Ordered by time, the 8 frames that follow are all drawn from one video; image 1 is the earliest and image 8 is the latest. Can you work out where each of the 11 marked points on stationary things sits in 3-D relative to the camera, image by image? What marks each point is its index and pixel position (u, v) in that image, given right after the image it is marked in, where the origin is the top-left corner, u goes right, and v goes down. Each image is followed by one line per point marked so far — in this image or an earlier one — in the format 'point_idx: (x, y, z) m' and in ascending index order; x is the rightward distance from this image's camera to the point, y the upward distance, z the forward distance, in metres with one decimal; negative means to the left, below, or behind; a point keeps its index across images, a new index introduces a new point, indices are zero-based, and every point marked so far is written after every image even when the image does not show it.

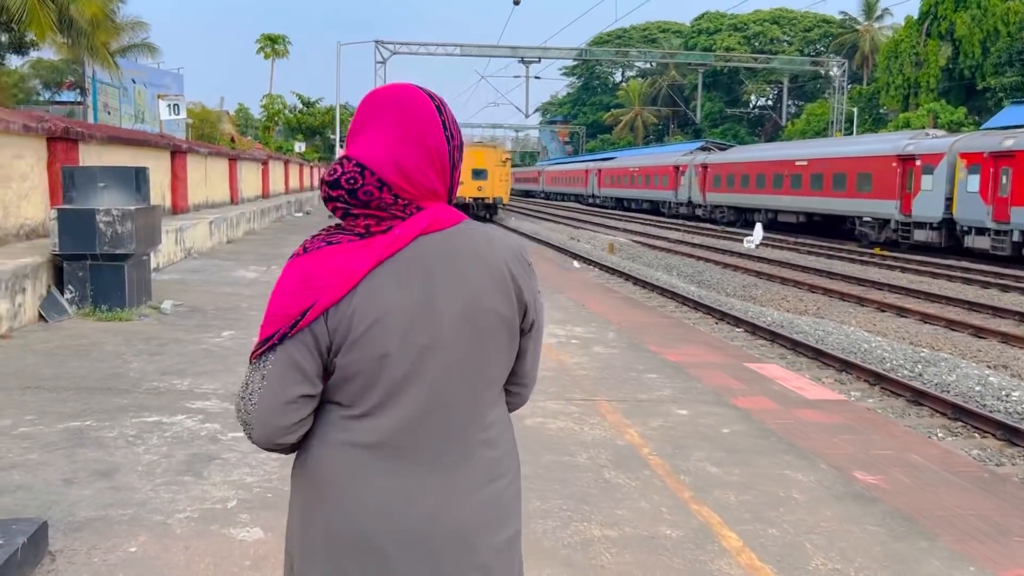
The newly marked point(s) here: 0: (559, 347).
0: (+0.4, -0.5, +7.5) m
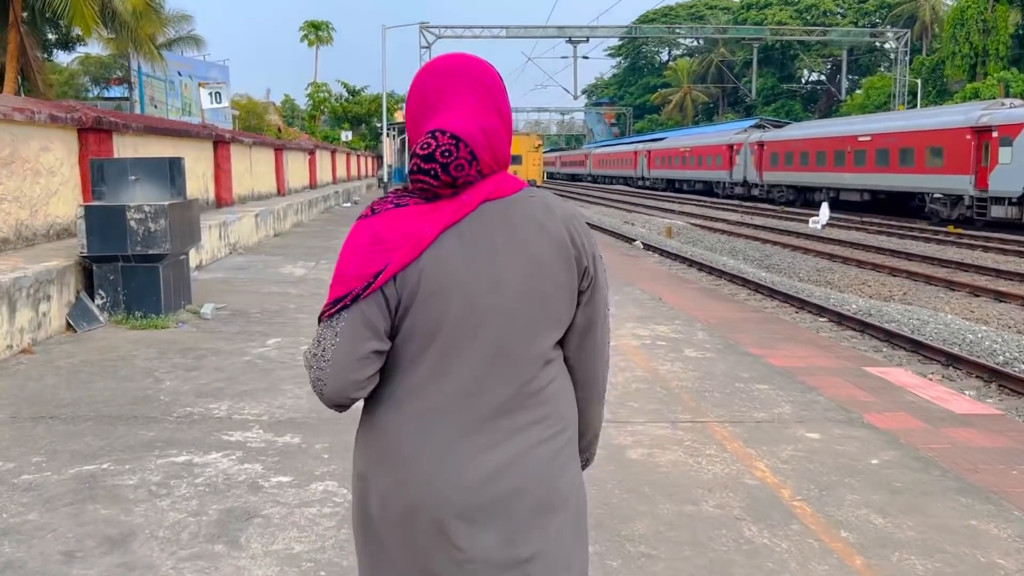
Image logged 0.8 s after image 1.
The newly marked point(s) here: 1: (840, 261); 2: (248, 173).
0: (+1.0, -0.5, +6.5) m
1: (+7.2, +0.6, +19.0) m
2: (-5.1, +2.2, +16.6) m
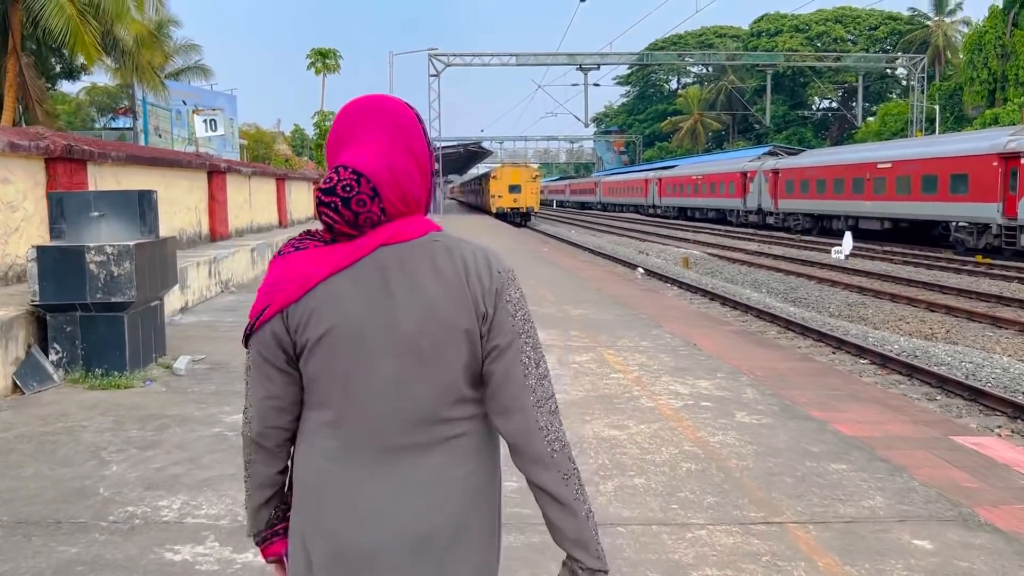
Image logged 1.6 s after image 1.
0: (+1.1, -0.8, +5.6) m
1: (+7.5, -0.1, +18.0) m
2: (-4.9, +1.5, +15.8) m
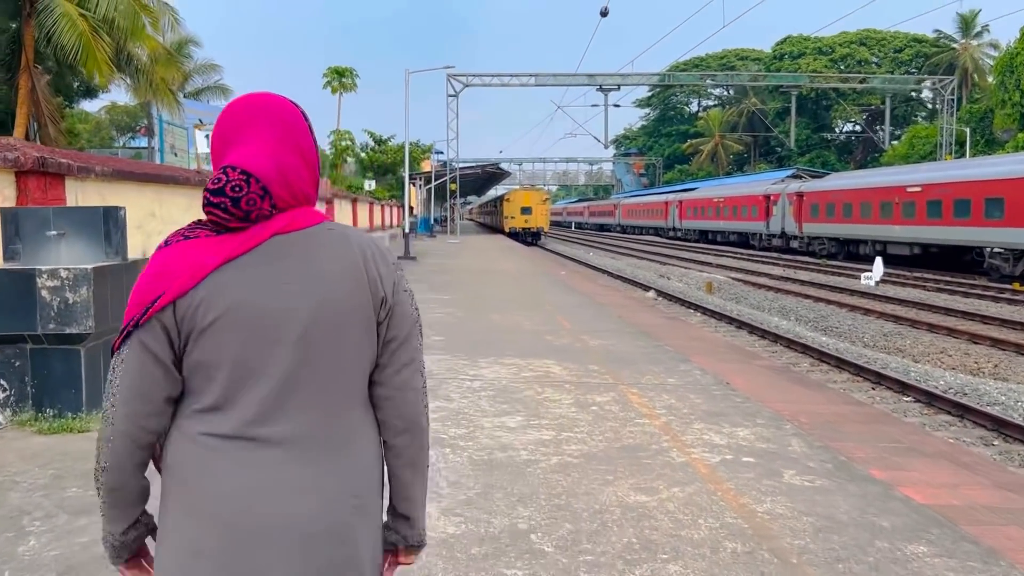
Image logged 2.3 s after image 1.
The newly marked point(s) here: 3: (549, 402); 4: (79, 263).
0: (+1.2, -1.0, +4.8) m
1: (+7.8, -0.7, +17.1) m
2: (-4.6, +1.1, +15.1) m
3: (+0.3, -0.8, +6.4) m
4: (-2.7, +0.2, +5.4) m
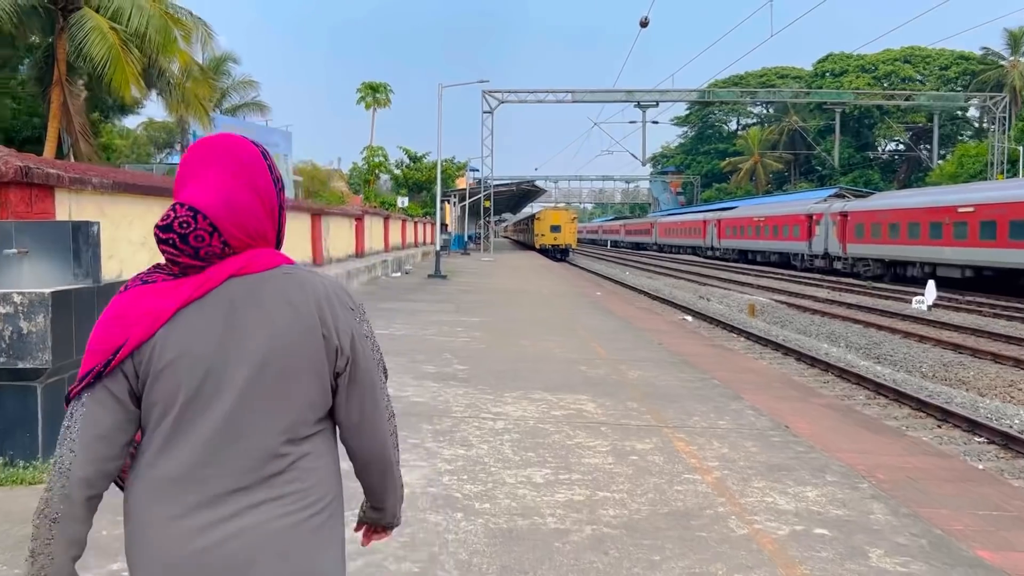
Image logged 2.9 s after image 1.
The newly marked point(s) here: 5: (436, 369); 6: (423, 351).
0: (+1.3, -1.2, +3.9) m
1: (+8.4, -1.2, +15.9) m
2: (-4.0, +0.8, +14.5) m
3: (+0.5, -1.0, +5.6) m
4: (-2.6, 0.0, +4.7) m
5: (-0.7, -0.8, +8.4) m
6: (-1.0, -0.7, +9.6) m
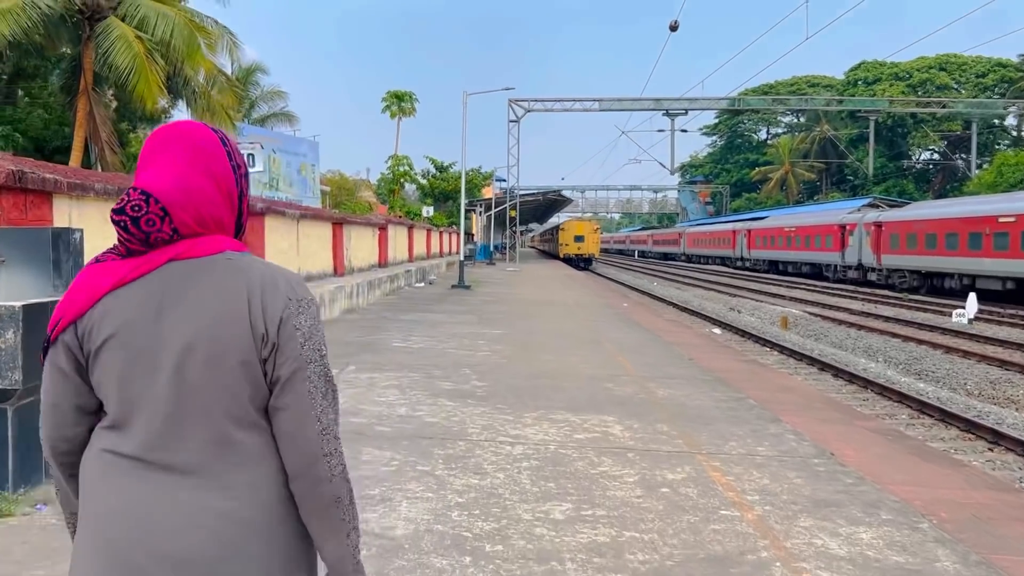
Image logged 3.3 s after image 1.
0: (+1.4, -1.3, +3.4) m
1: (+8.9, -1.4, +15.2) m
2: (-3.6, +0.6, +14.2) m
3: (+0.6, -1.1, +5.1) m
4: (-2.5, 0.0, +4.3) m
5: (-0.5, -0.9, +8.0) m
6: (-0.7, -0.8, +9.2) m
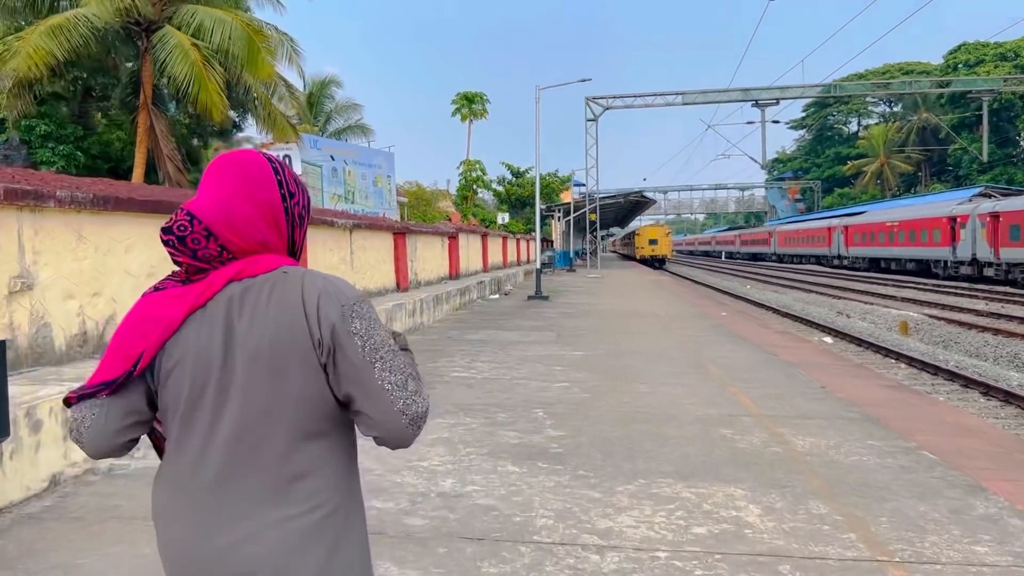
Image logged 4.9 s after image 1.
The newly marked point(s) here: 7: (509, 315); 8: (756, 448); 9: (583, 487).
0: (+1.5, -1.3, +1.3) m
1: (+10.1, -1.4, +12.4) m
2: (-2.4, +0.4, +12.6) m
3: (+0.9, -1.2, +3.1) m
4: (-2.2, -0.2, +2.7) m
5: (+0.1, -1.1, +6.1) m
6: (0.0, -1.0, +7.3) m
7: (-0.1, -0.6, +17.5) m
8: (+1.7, -1.1, +5.8) m
9: (+0.4, -1.1, +4.9) m
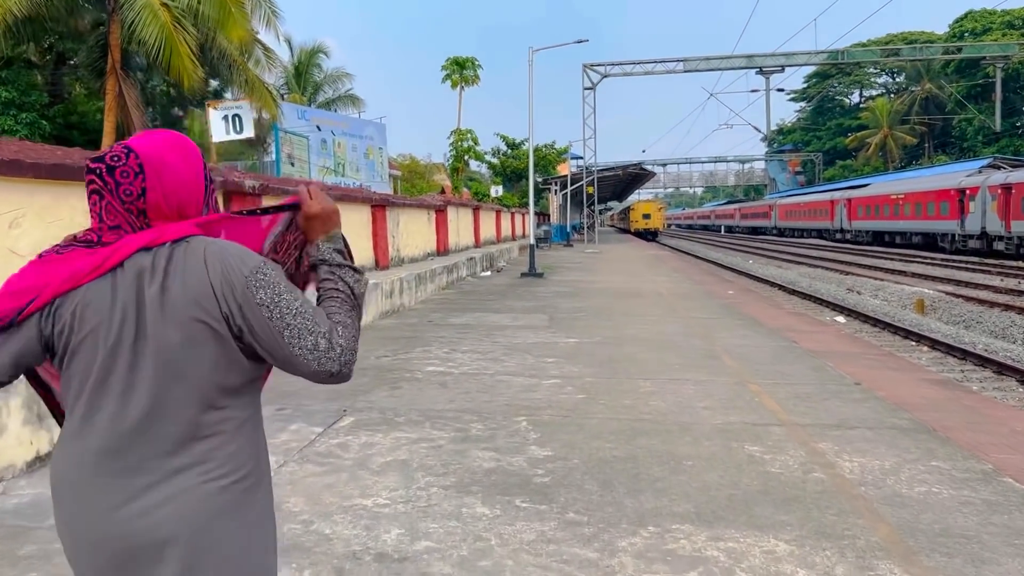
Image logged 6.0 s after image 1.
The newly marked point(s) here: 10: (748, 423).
0: (+1.4, -1.4, +0.1) m
1: (+10.0, -1.1, +11.2) m
2: (-2.6, +0.6, +11.3) m
3: (+0.8, -1.2, +1.9) m
4: (-2.4, -0.2, +1.4) m
5: (-0.1, -1.0, +4.8) m
6: (-0.2, -0.9, +6.1) m
7: (-0.2, -0.1, +16.2) m
8: (+1.5, -1.0, +4.6) m
9: (+0.3, -1.1, +3.7) m
10: (+1.5, -0.9, +5.7) m
